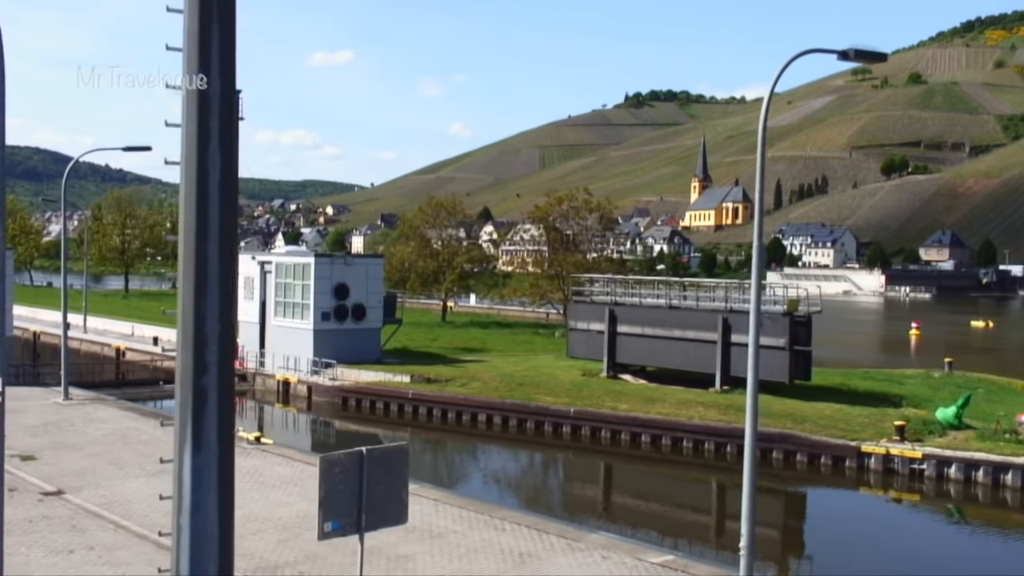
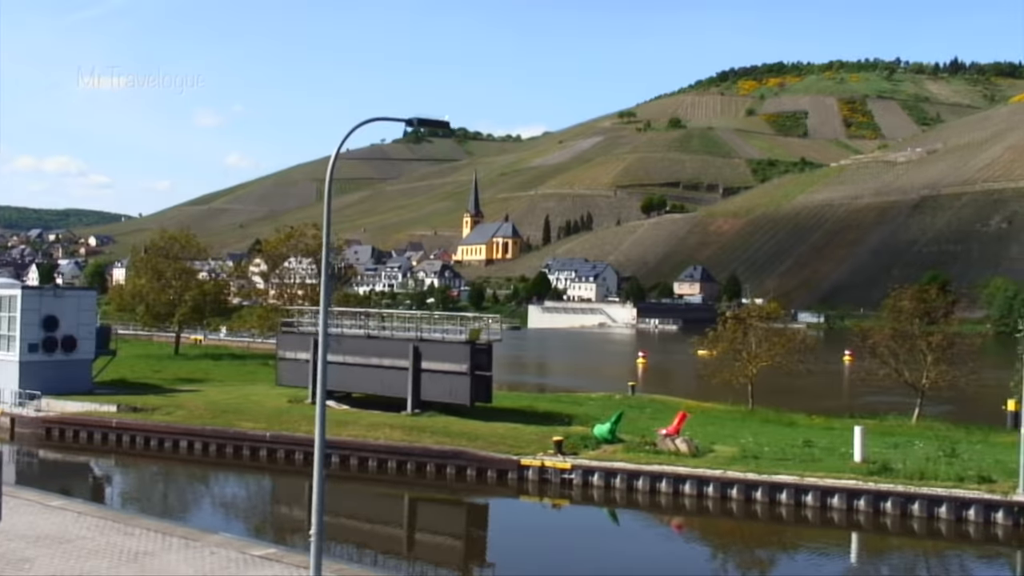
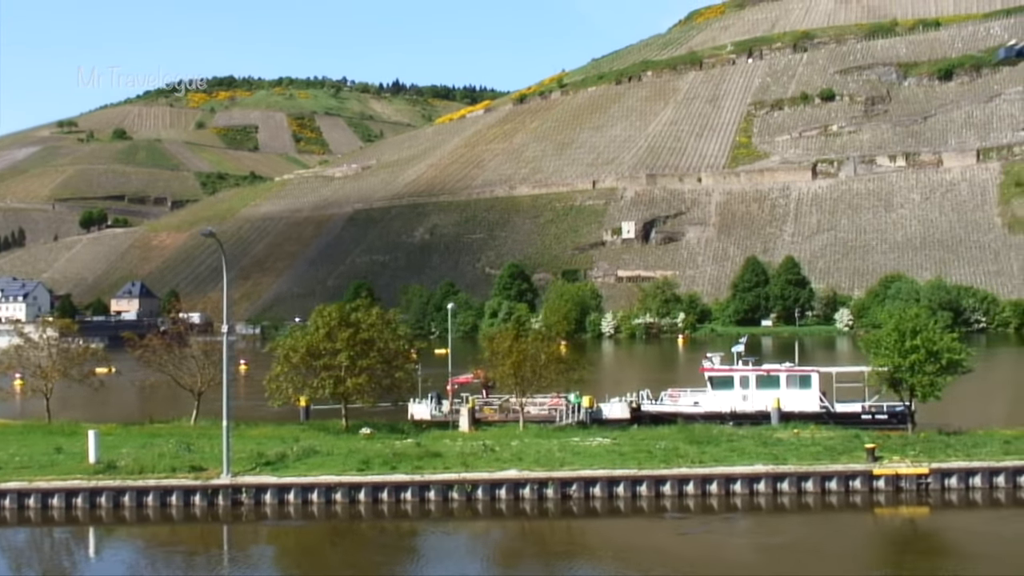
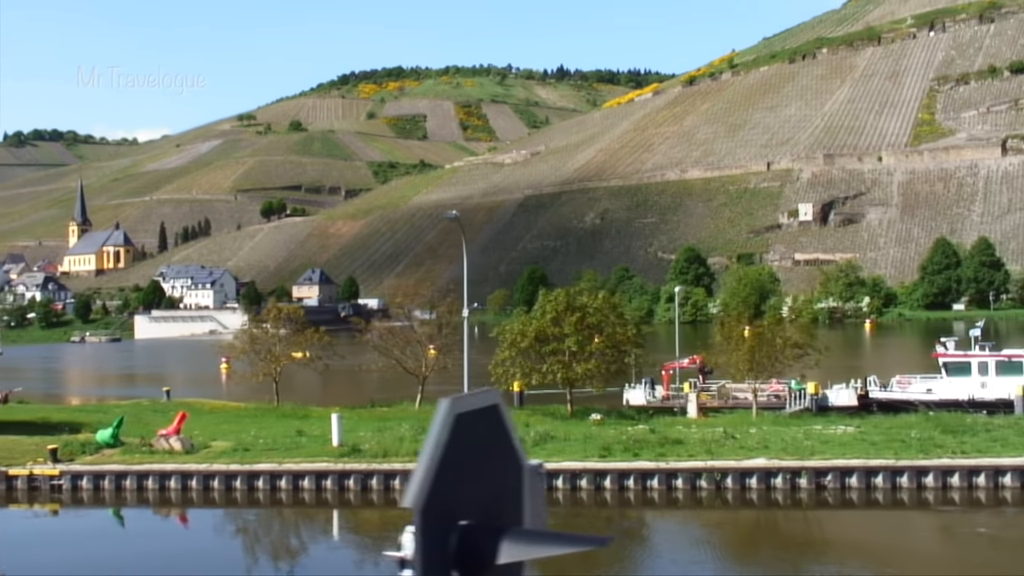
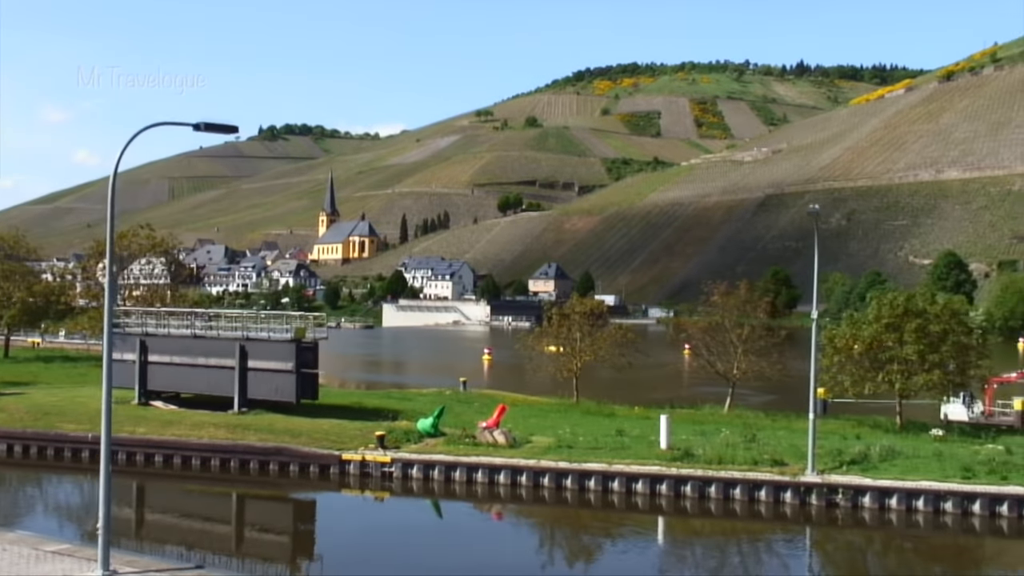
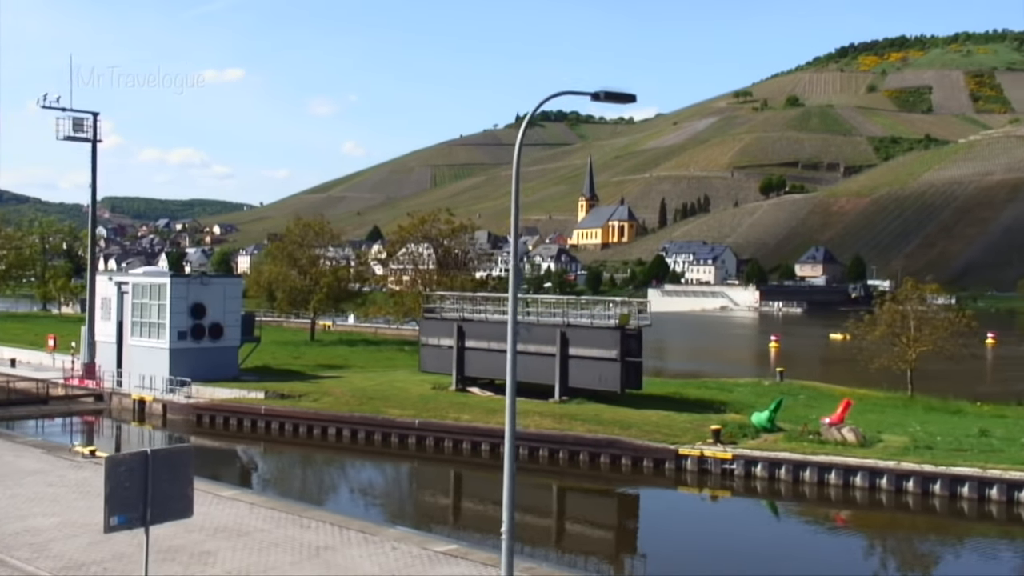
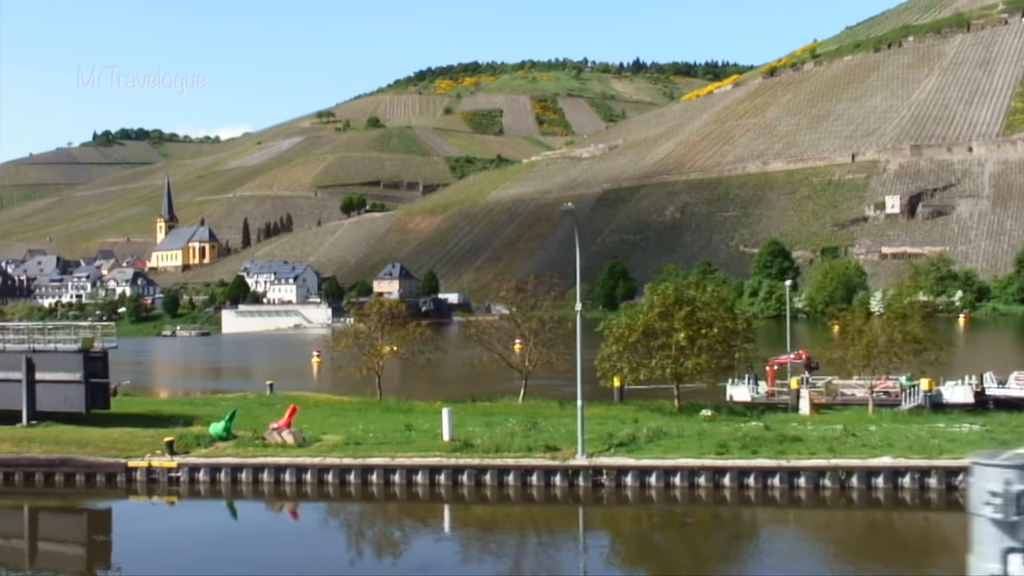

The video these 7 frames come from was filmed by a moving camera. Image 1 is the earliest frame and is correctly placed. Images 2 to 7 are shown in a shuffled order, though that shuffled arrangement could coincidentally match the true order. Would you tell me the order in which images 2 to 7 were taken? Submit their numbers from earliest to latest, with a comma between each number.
6, 2, 5, 7, 4, 3
